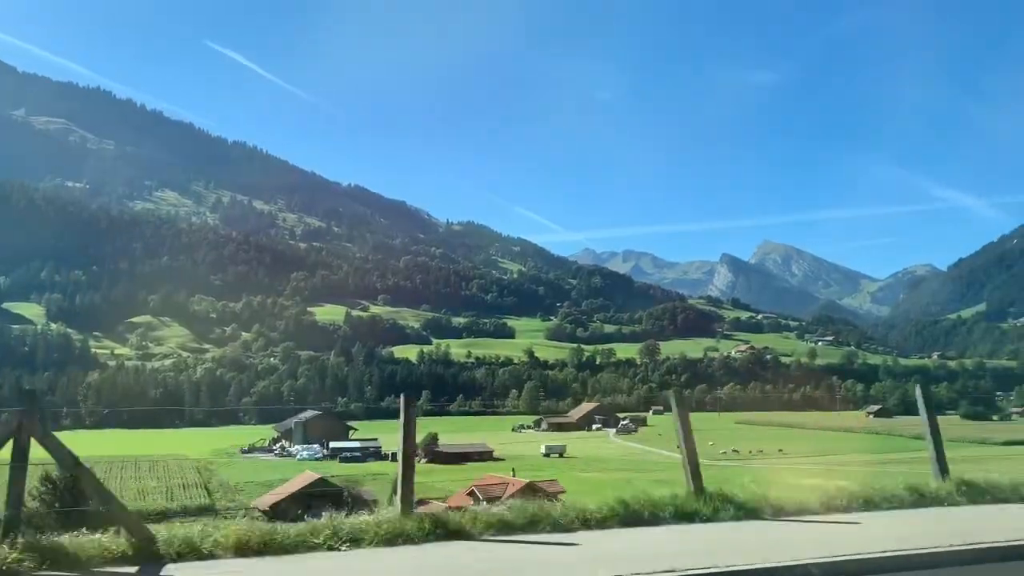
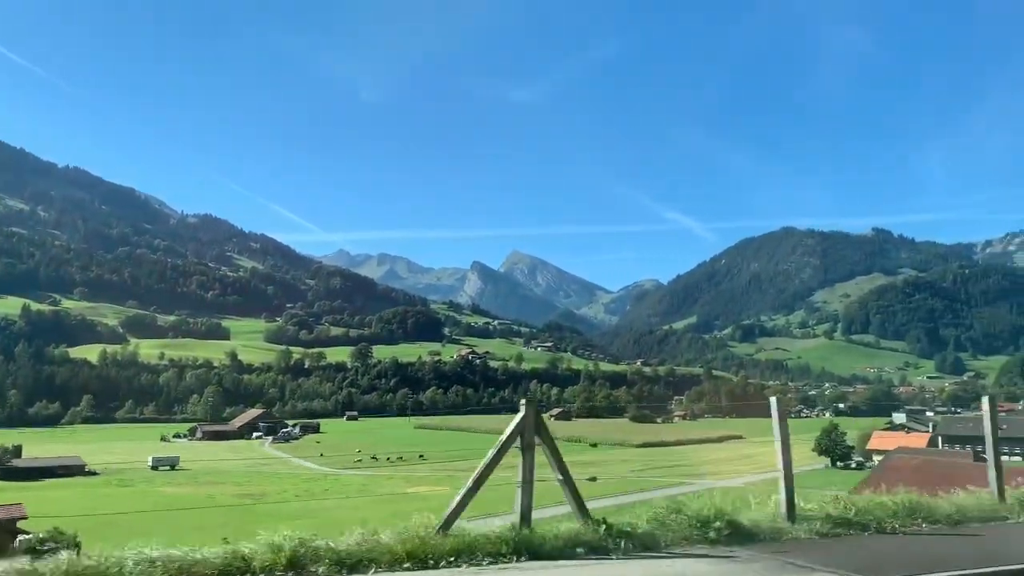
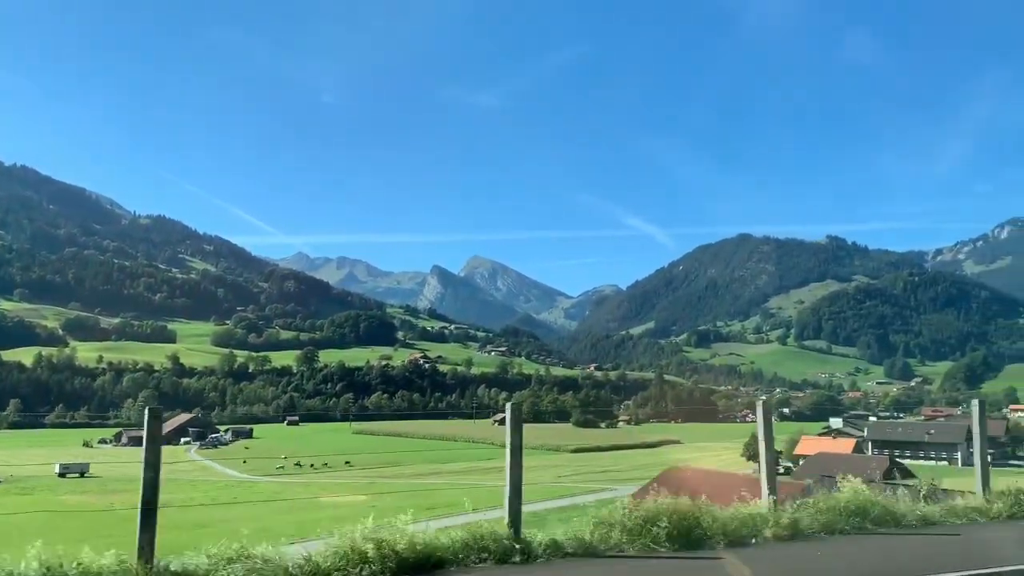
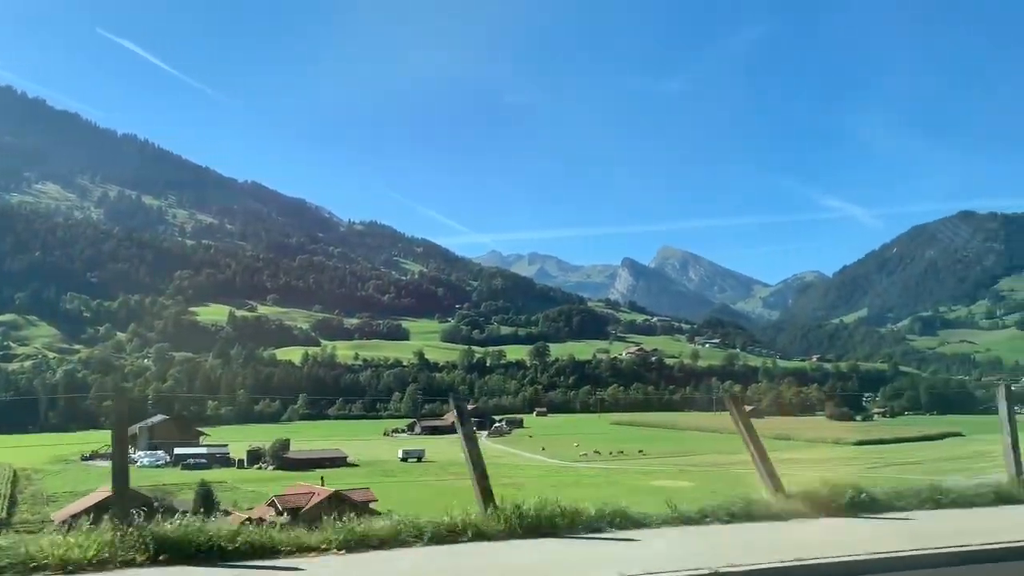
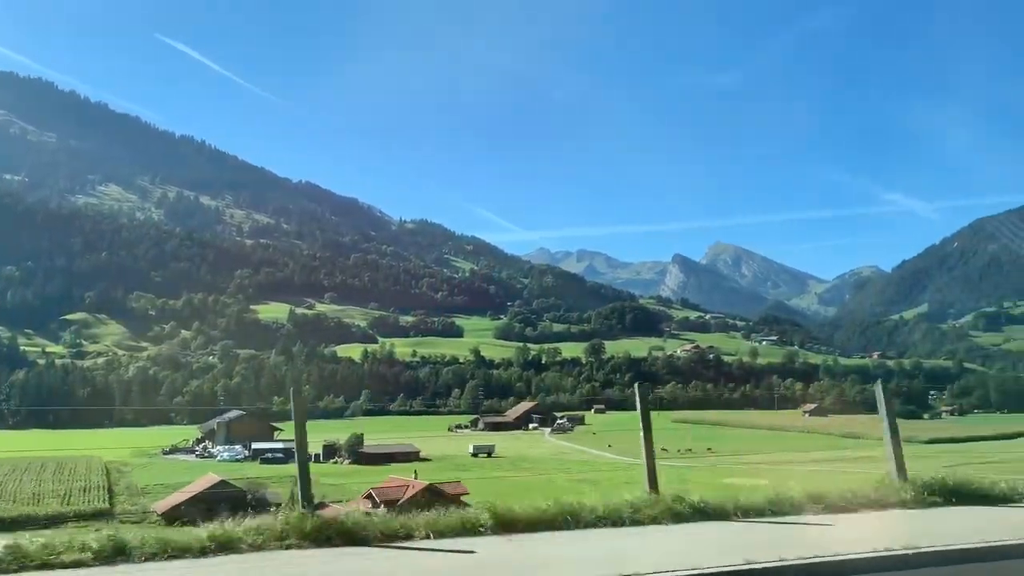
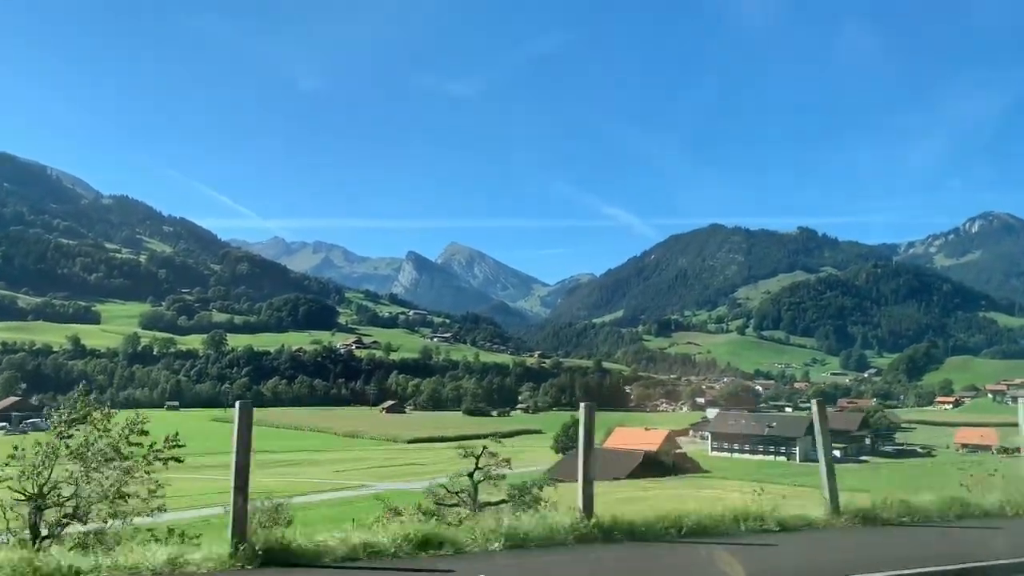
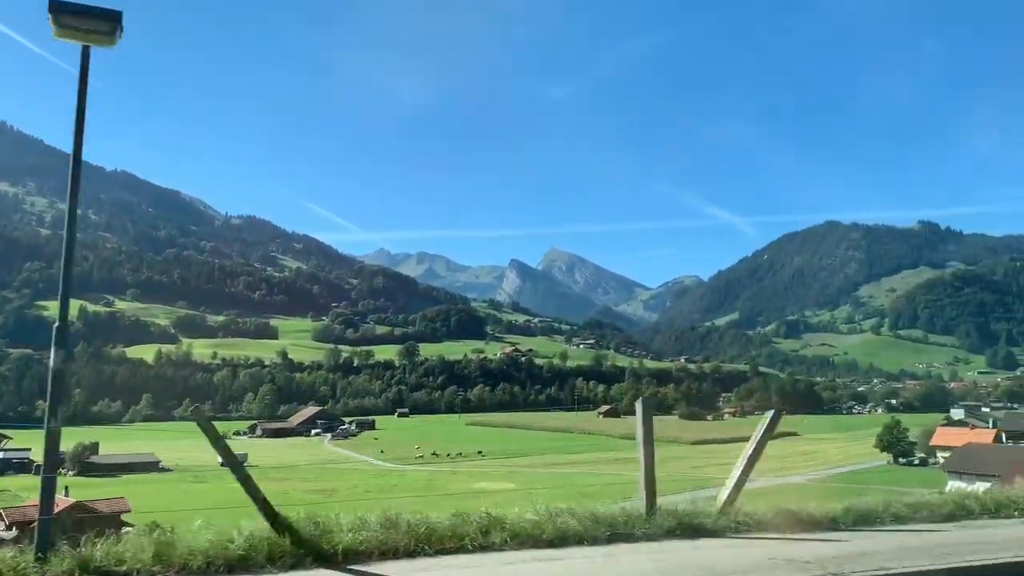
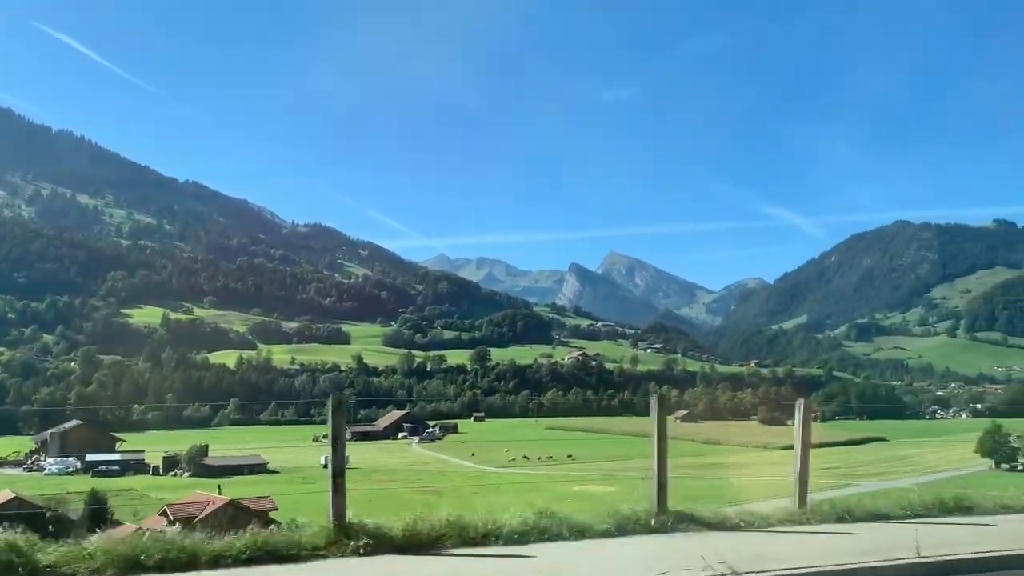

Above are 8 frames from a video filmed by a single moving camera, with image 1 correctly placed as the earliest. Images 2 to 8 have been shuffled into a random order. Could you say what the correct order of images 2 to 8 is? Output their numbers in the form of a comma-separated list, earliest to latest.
5, 4, 8, 7, 2, 3, 6
